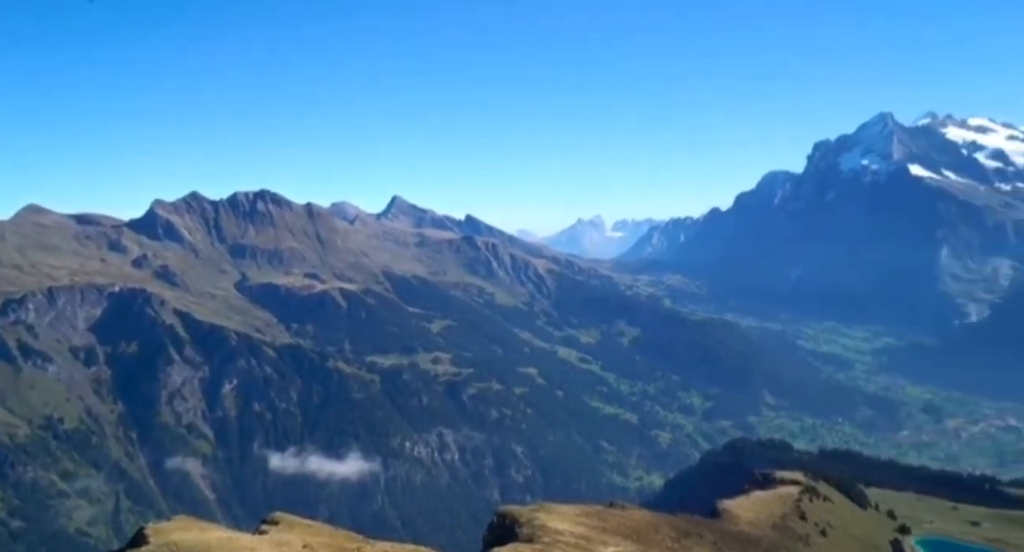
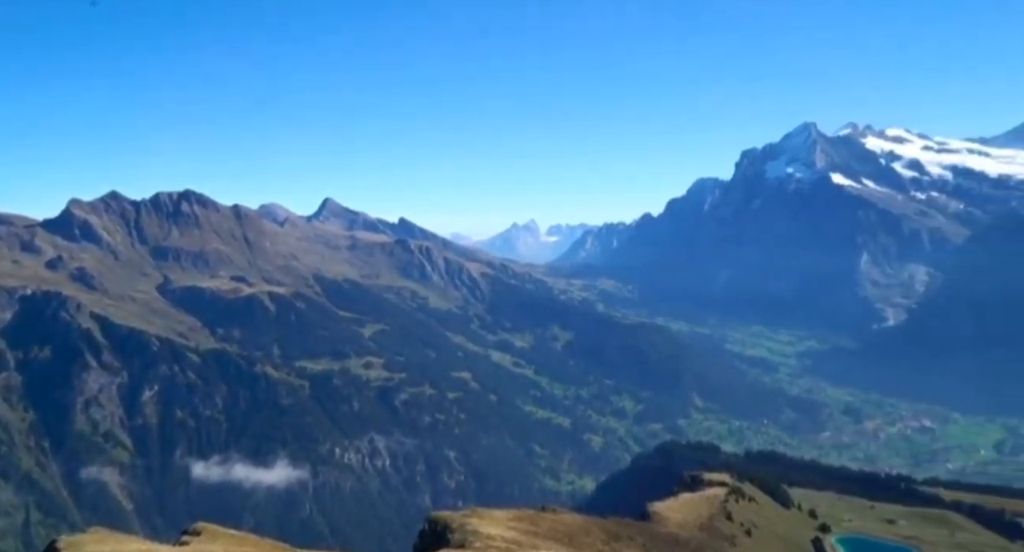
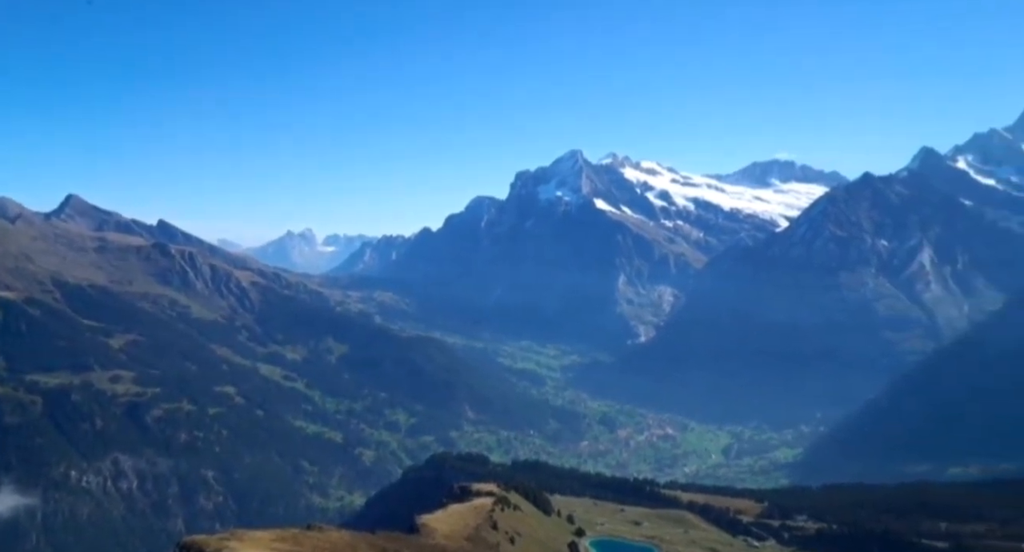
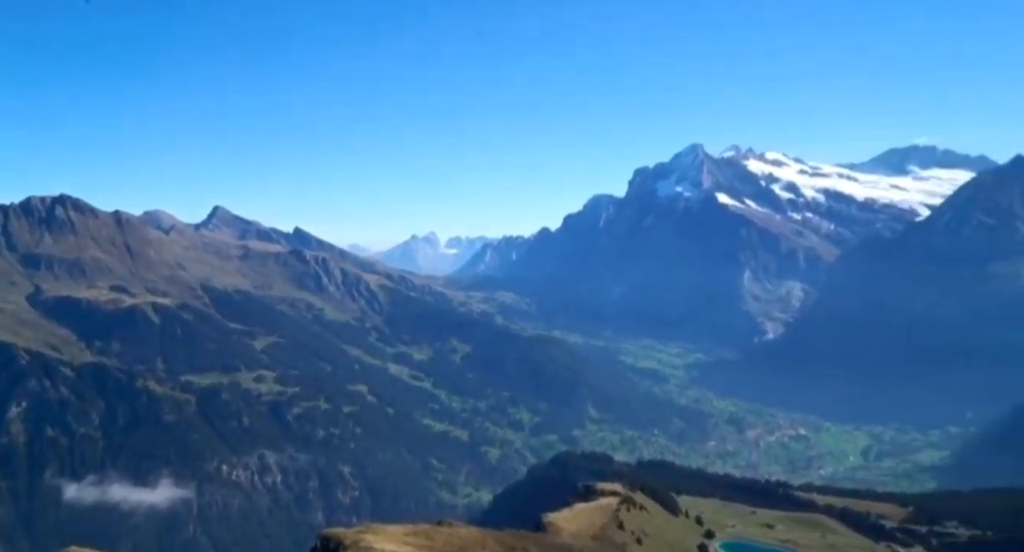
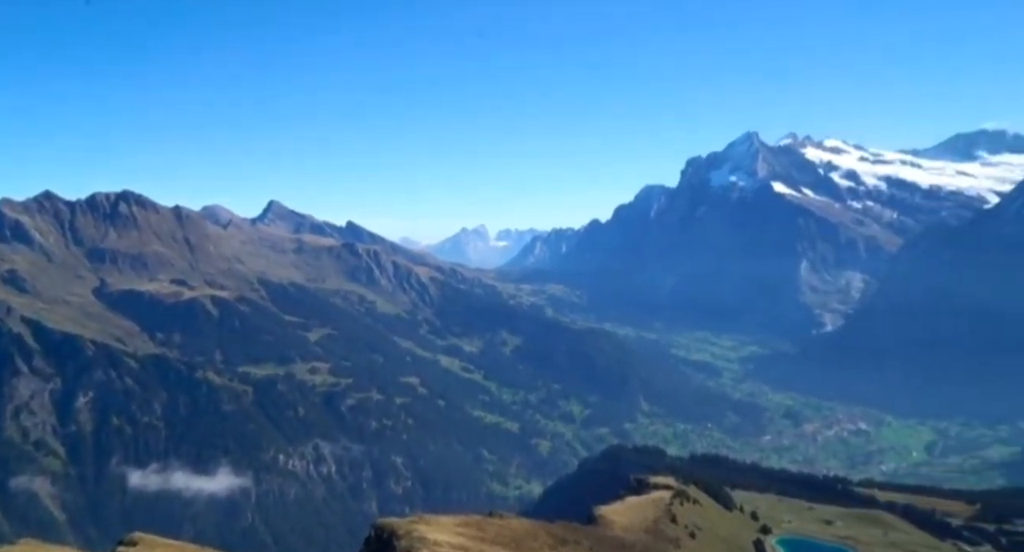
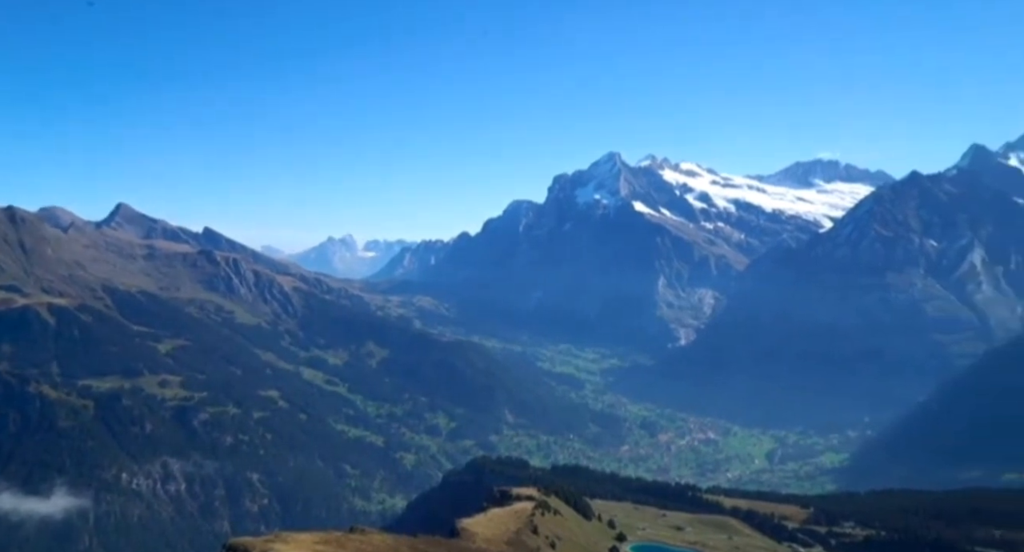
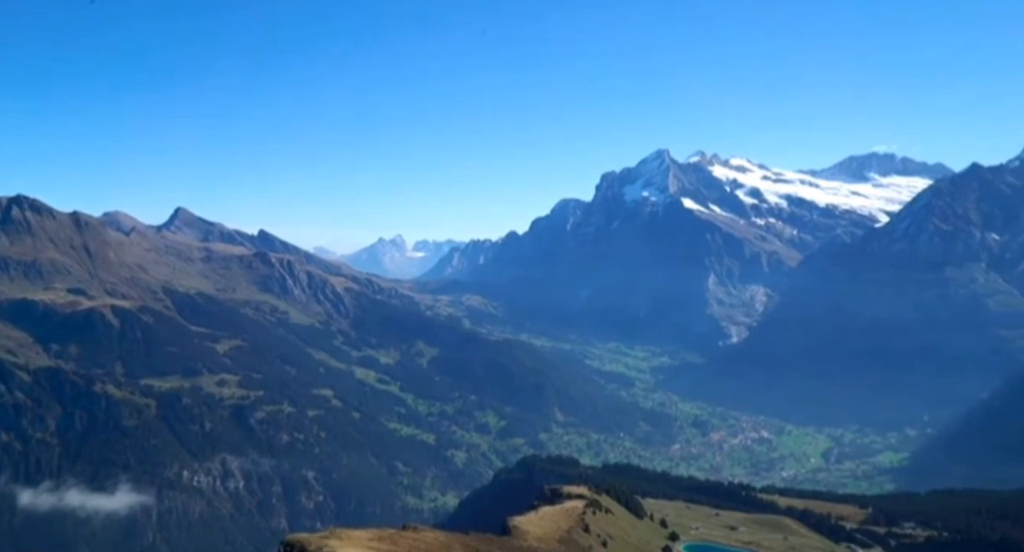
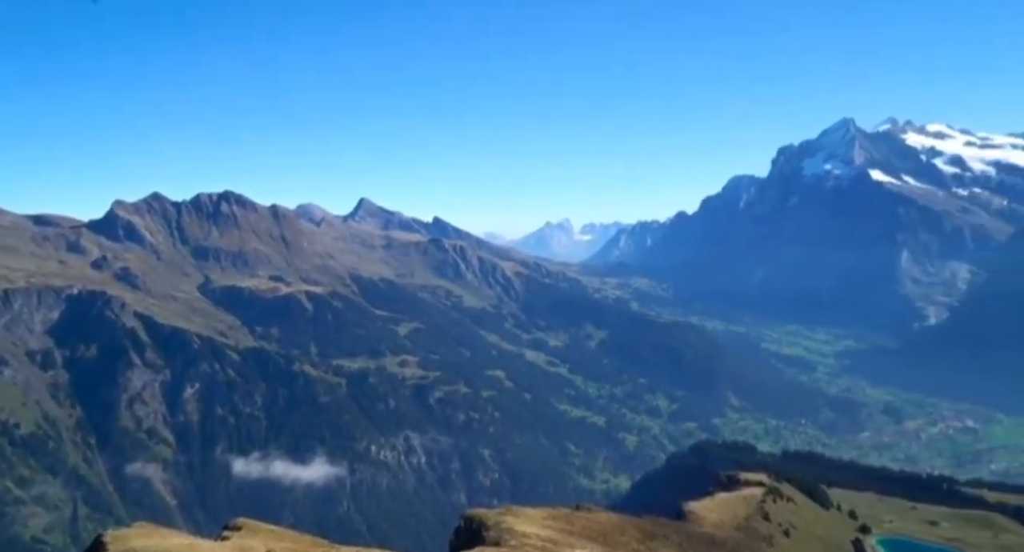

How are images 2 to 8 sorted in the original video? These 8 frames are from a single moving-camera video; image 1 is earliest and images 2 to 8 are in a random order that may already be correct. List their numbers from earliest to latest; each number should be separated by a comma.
8, 2, 5, 4, 7, 6, 3
